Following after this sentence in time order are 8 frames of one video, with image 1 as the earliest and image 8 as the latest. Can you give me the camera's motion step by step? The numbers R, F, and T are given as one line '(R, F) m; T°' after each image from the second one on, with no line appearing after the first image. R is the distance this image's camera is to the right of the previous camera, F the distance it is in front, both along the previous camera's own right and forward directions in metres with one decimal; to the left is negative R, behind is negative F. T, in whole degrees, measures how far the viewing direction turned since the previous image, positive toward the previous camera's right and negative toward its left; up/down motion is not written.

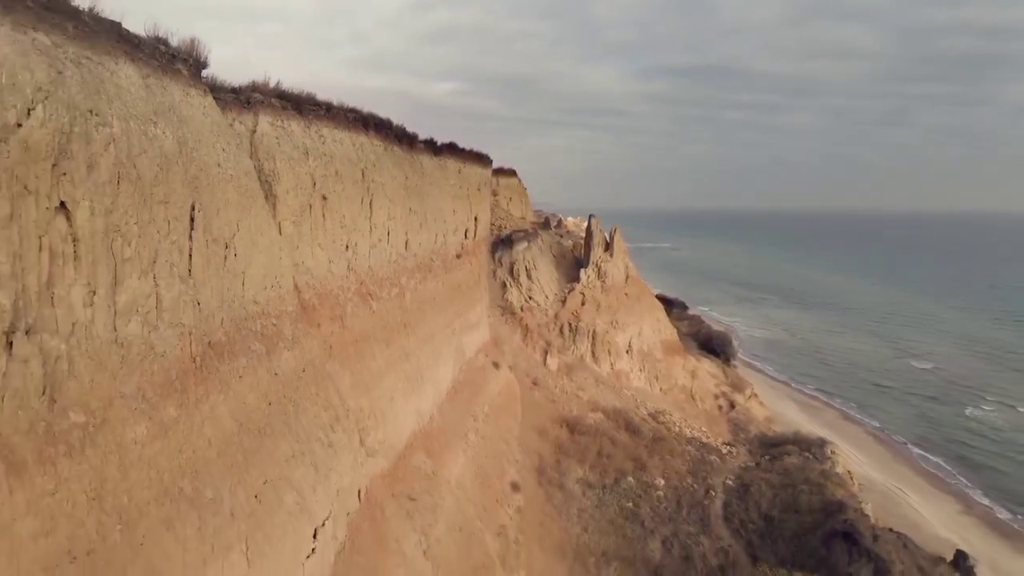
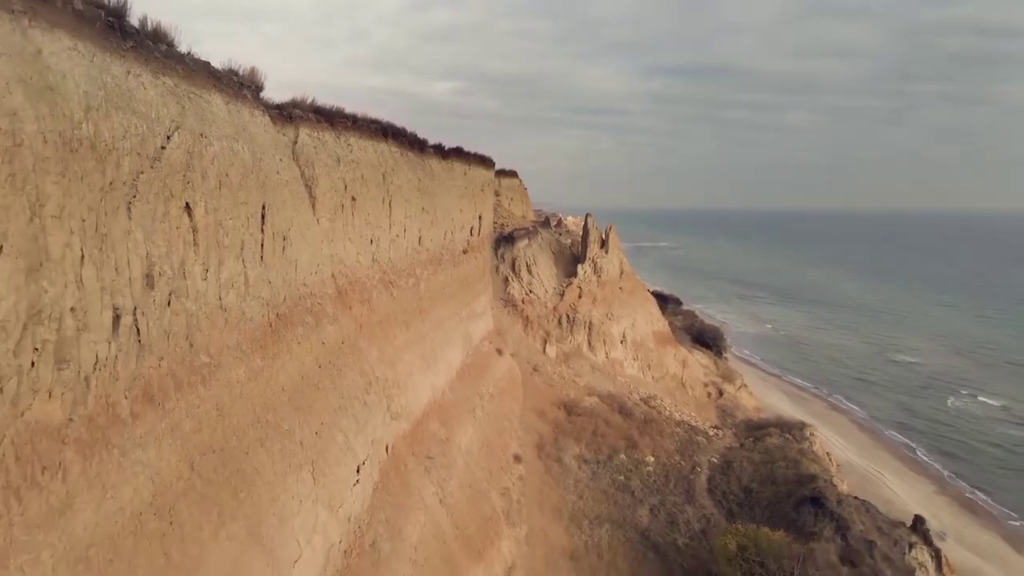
(0.0, -1.3) m; 0°
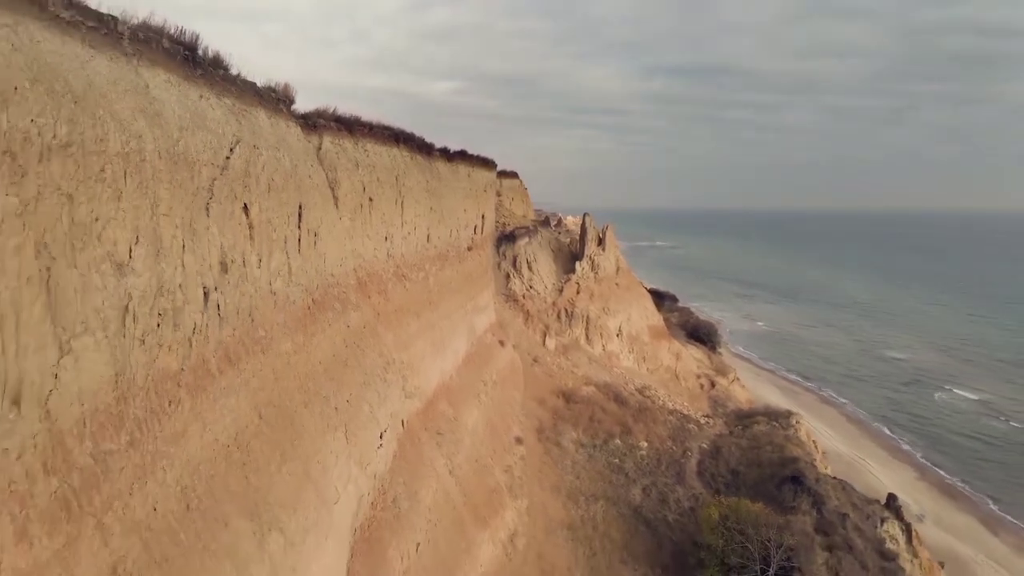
(0.0, -1.0) m; 0°
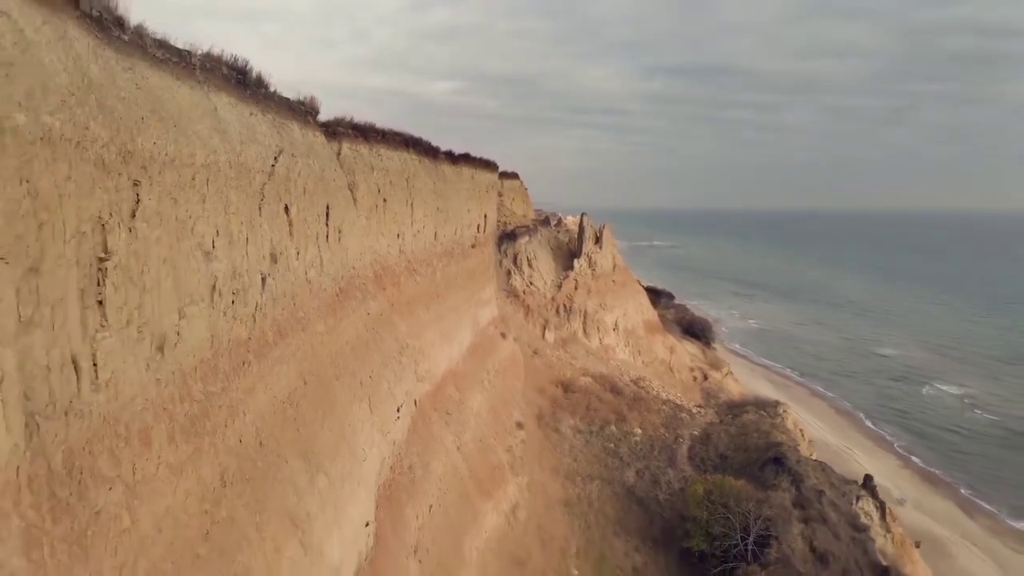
(0.0, -1.0) m; 0°
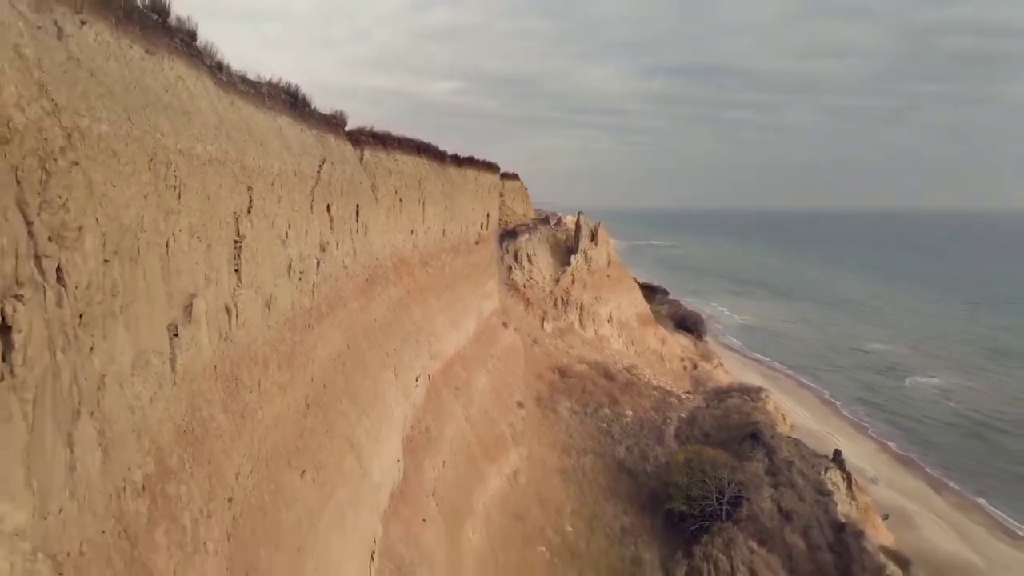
(0.0, -1.5) m; 0°
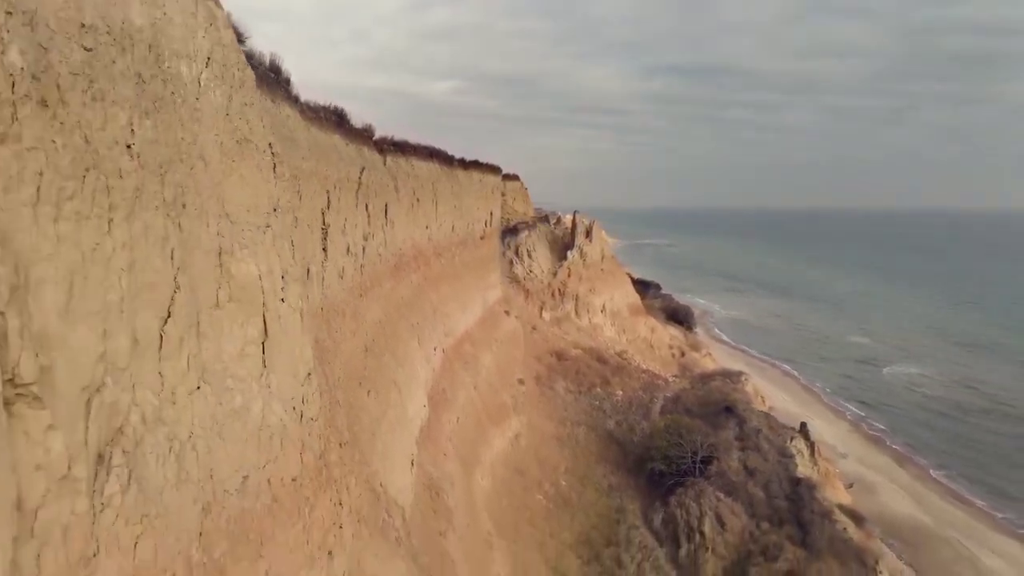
(0.0, -2.0) m; 0°
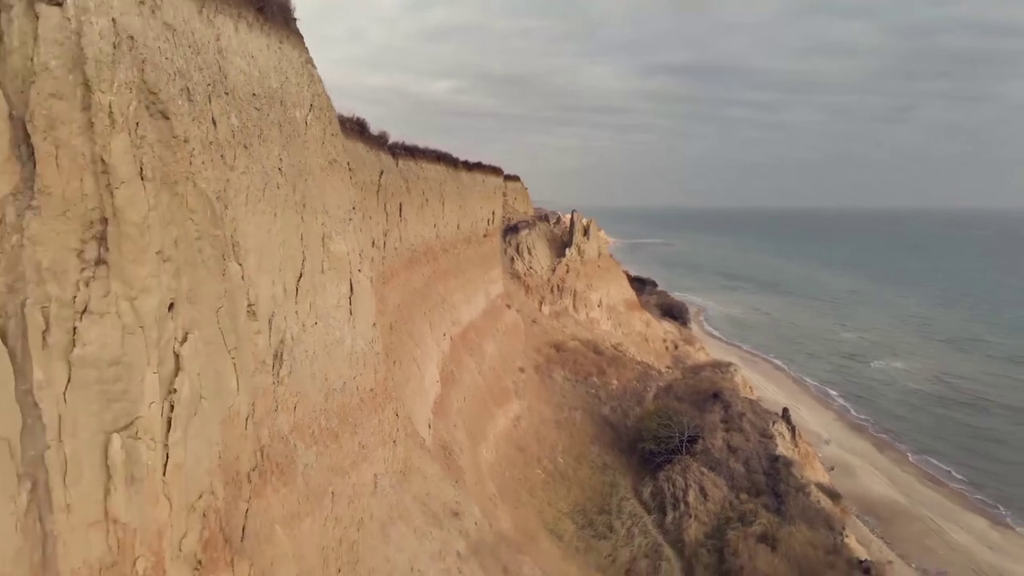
(0.0, -1.3) m; 0°
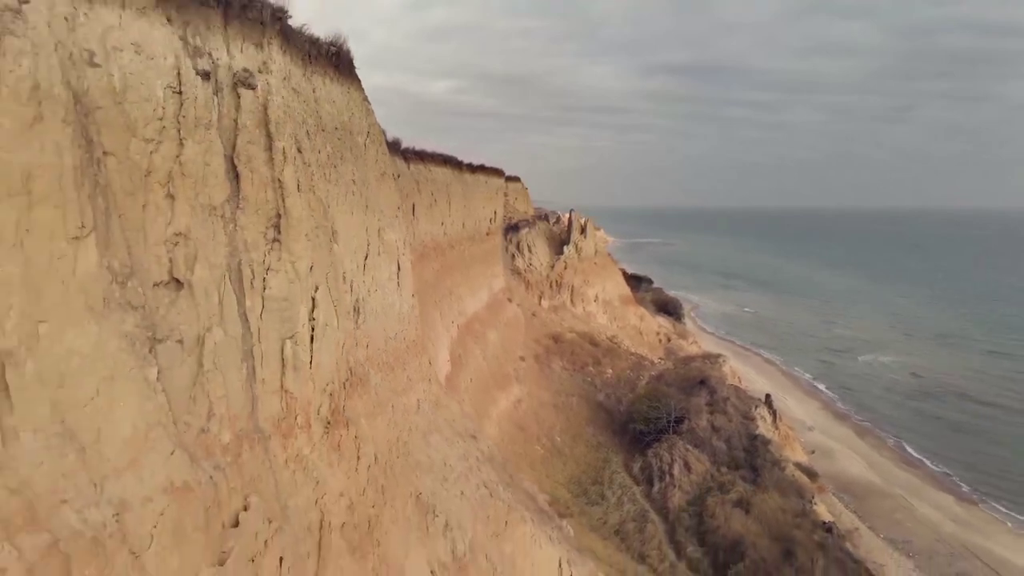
(0.0, -1.4) m; 0°
